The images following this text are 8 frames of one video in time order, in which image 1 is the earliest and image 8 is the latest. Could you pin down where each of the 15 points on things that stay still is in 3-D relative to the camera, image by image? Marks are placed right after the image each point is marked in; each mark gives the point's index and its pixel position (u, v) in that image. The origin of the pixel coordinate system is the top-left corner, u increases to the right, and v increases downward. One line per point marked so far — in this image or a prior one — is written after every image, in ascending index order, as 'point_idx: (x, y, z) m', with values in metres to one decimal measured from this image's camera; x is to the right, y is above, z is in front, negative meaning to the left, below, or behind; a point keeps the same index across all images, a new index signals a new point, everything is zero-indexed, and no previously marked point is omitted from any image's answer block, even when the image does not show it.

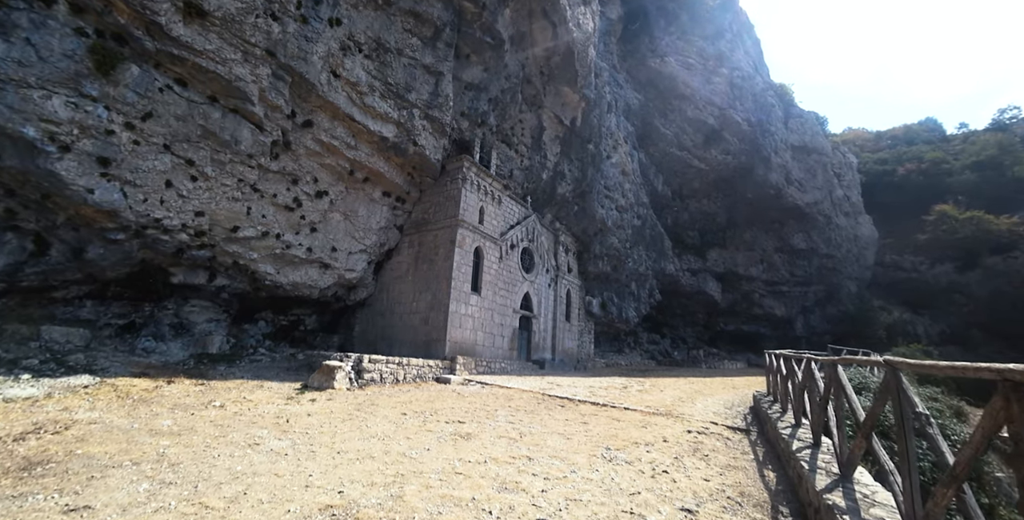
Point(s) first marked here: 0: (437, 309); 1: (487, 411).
0: (-2.6, -1.6, +13.3) m
1: (-0.5, -3.0, +8.0) m
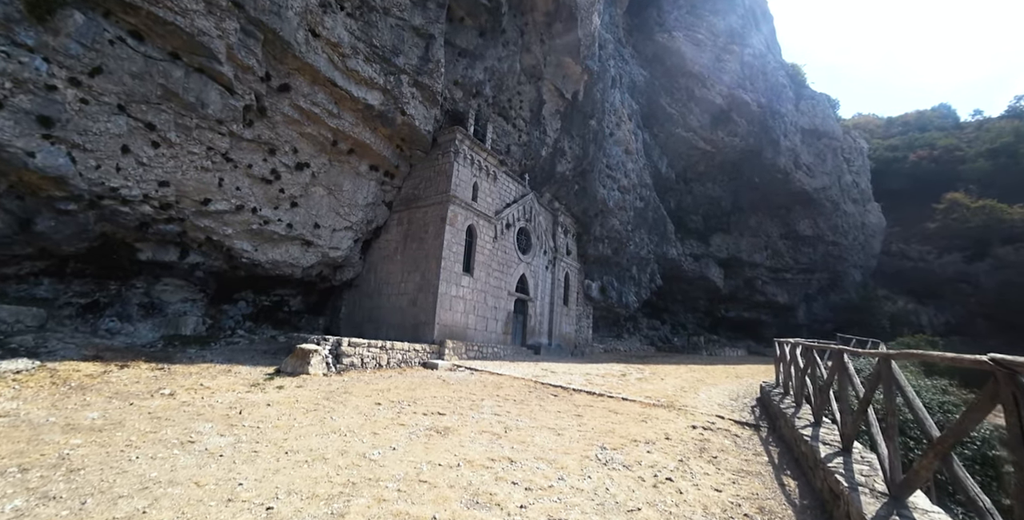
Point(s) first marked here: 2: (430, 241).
0: (-2.8, -1.0, +12.6) m
1: (-0.8, -2.6, +7.3) m
2: (-2.7, +0.6, +13.1) m
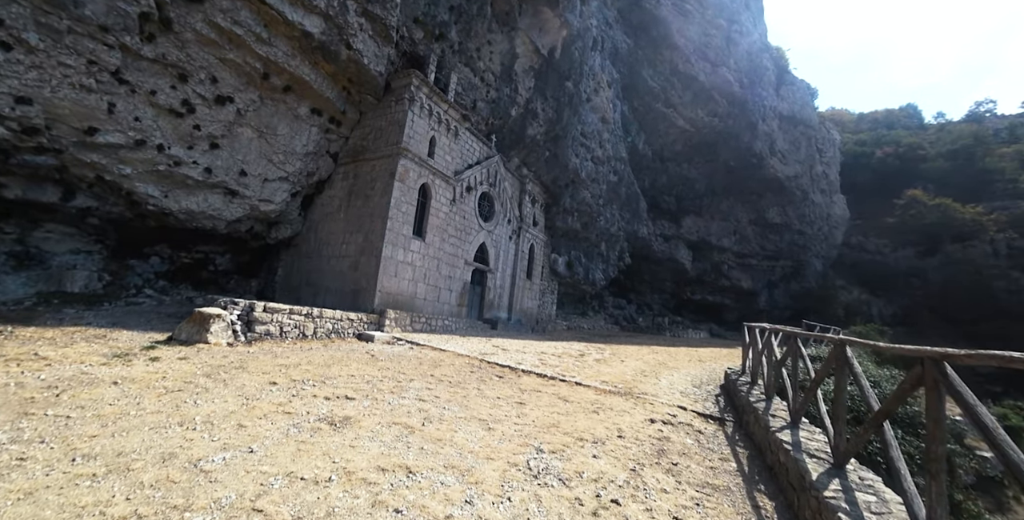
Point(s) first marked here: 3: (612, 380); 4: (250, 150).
0: (-4.1, +0.2, +11.2) m
1: (-1.8, -1.9, +6.1) m
2: (-3.9, +1.8, +11.6) m
3: (+2.0, -2.4, +7.9) m
4: (-7.3, +3.1, +11.0) m
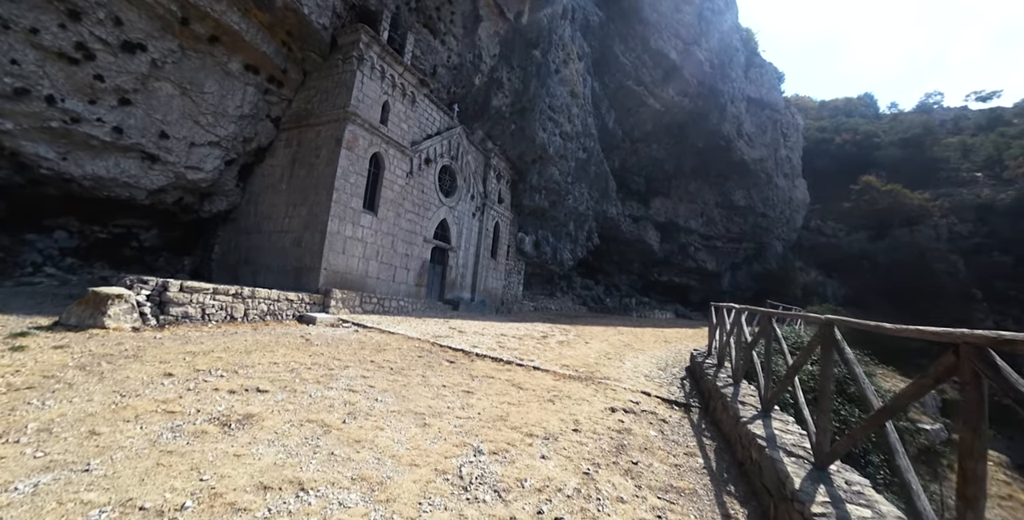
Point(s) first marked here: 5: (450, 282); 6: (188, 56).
0: (-5.1, +0.8, +10.1) m
1: (-2.5, -1.5, +5.3) m
2: (-5.0, +2.4, +10.5) m
3: (+1.2, -1.9, +7.4) m
4: (-8.3, +3.7, +9.6) m
5: (-2.3, -0.8, +15.0) m
6: (-7.9, +5.0, +9.7) m
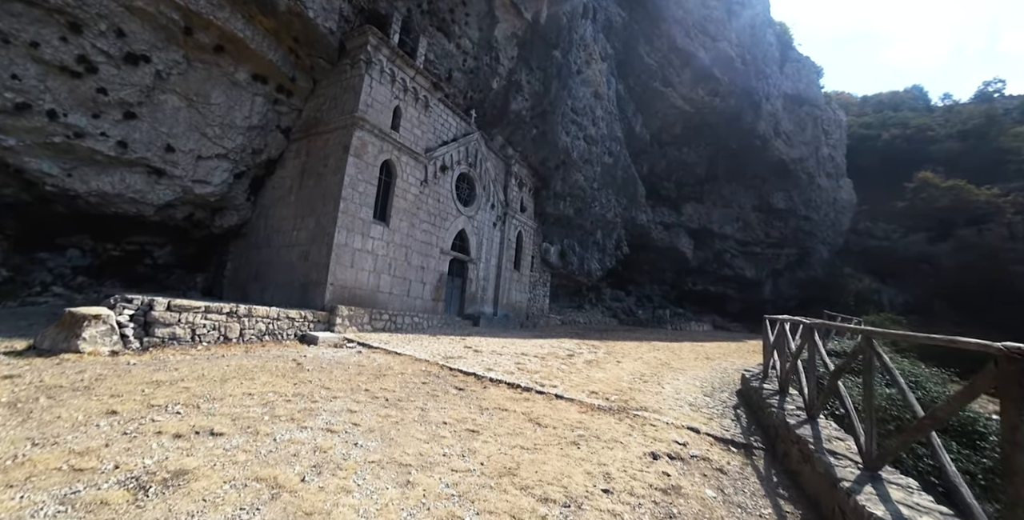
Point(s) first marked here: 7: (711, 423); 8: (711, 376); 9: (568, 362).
0: (-4.6, +0.4, +9.6) m
1: (-2.3, -1.6, +4.5) m
2: (-4.6, +2.1, +9.9) m
3: (+1.5, -2.1, +6.3) m
4: (-7.9, +3.3, +9.4) m
5: (-1.5, -1.3, +14.1) m
6: (-7.5, +4.6, +9.4) m
7: (+2.6, -2.1, +5.2) m
8: (+4.1, -2.4, +8.3) m
9: (+1.2, -2.2, +8.4) m
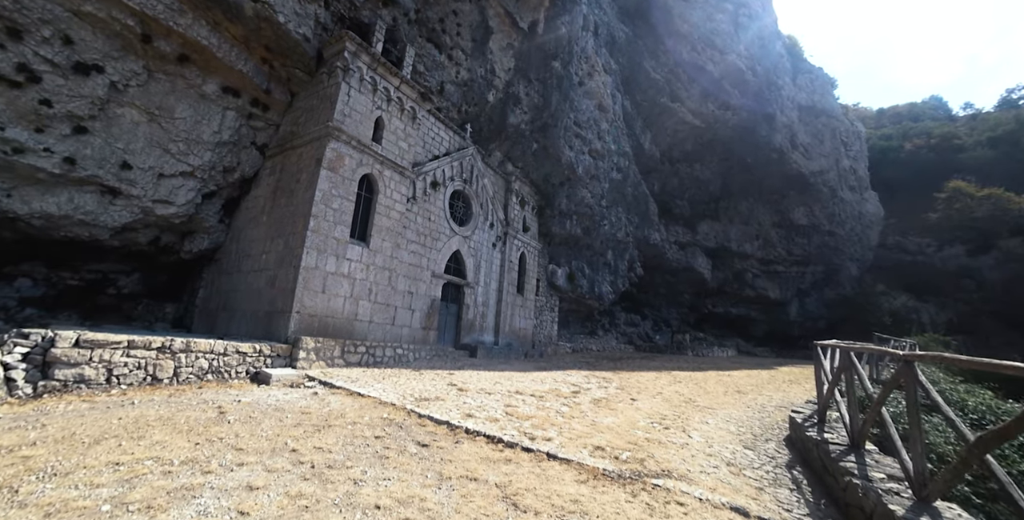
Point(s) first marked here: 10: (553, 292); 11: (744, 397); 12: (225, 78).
0: (-4.8, -0.1, +8.5) m
1: (-2.6, -1.8, +3.2) m
2: (-4.7, +1.5, +8.9) m
3: (+1.2, -2.2, +4.9) m
4: (-8.1, +2.7, +8.6) m
5: (-1.5, -2.0, +12.8) m
6: (-7.8, +4.0, +8.7) m
7: (+2.3, -2.2, +3.7) m
8: (+4.0, -2.7, +6.7) m
9: (+1.0, -2.5, +7.0) m
10: (+1.9, -1.5, +18.7) m
11: (+5.0, -3.0, +8.6) m
12: (-6.8, +4.4, +9.5) m
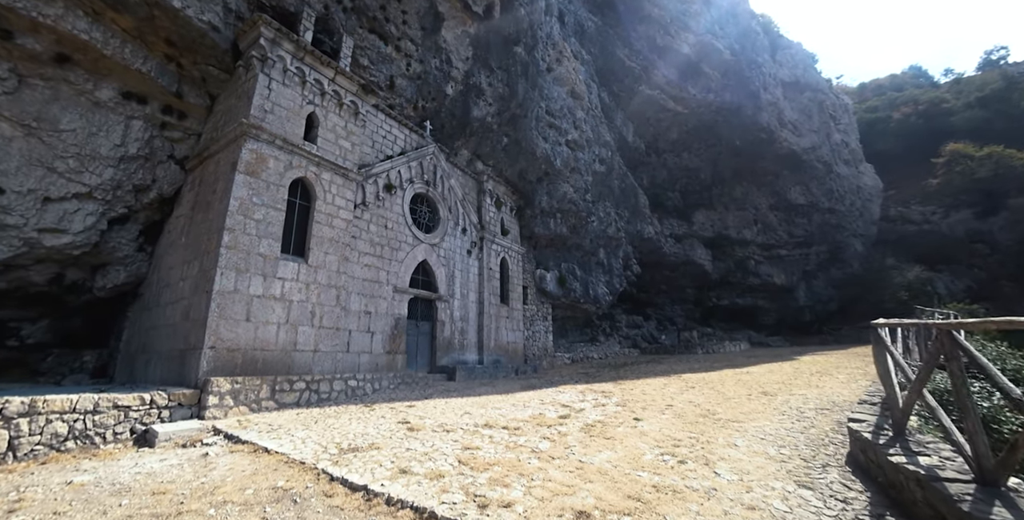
0: (-5.4, -0.6, +6.9) m
1: (-3.1, -1.9, +1.7) m
2: (-5.5, +1.0, +7.5) m
3: (+0.8, -2.0, +3.3) m
4: (-9.0, +1.9, +7.1) m
5: (-2.0, -2.3, +11.2) m
6: (-8.8, +3.2, +7.3) m
7: (+1.8, -1.8, +2.1) m
8: (+3.6, -2.2, +5.2) m
9: (+0.6, -2.3, +5.4) m
10: (+1.4, -1.7, +17.2) m
11: (+4.6, -2.5, +7.1) m
12: (-7.9, +3.6, +8.1) m
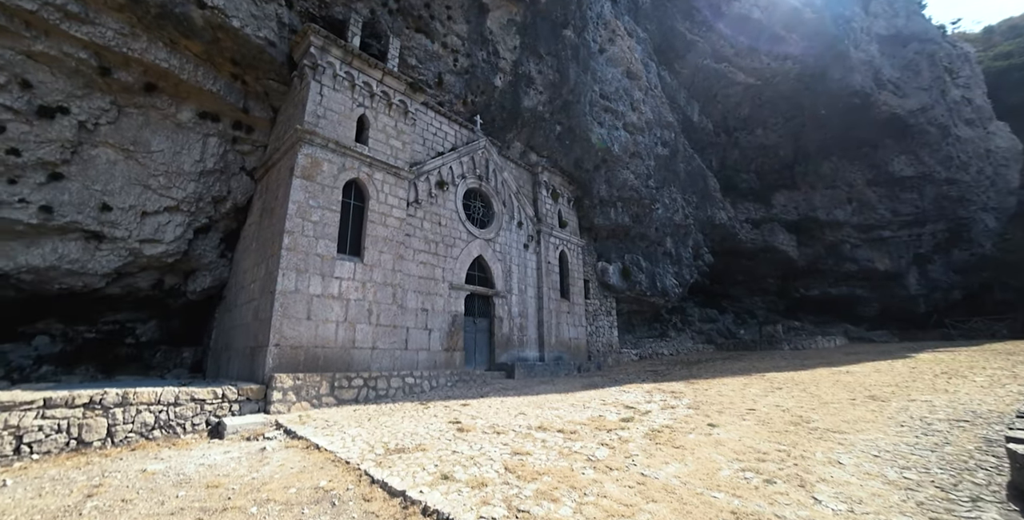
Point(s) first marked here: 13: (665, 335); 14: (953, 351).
0: (-4.5, -0.6, +7.3) m
1: (-3.0, -1.9, +1.7) m
2: (-4.6, +1.0, +7.8) m
3: (+1.1, -1.8, +2.8) m
4: (-8.1, +1.7, +8.0) m
5: (-0.3, -2.2, +11.0) m
6: (-7.9, +3.0, +8.2) m
7: (+2.0, -1.6, +1.4) m
8: (+4.1, -1.9, +4.1) m
9: (+1.3, -2.1, +4.9) m
10: (+3.8, -1.3, +16.4) m
11: (+5.5, -2.1, +5.9) m
12: (-6.9, +3.5, +8.8) m
13: (+7.4, -3.7, +19.7) m
14: (+14.9, -3.1, +13.5) m
